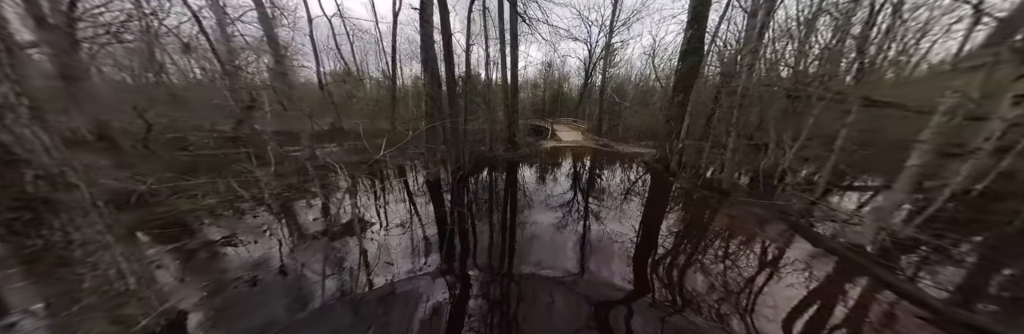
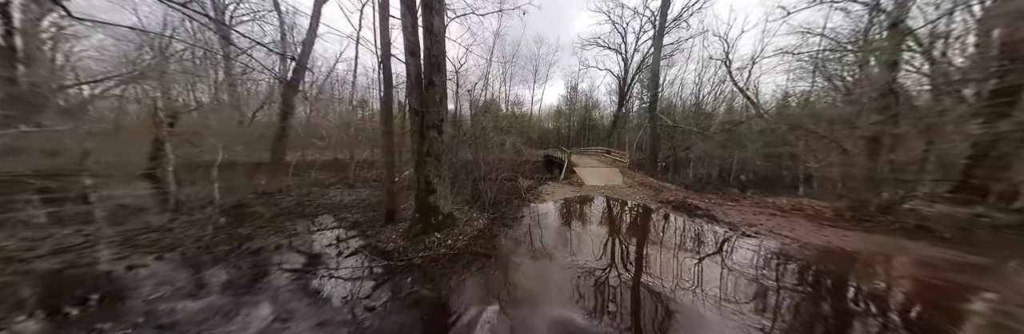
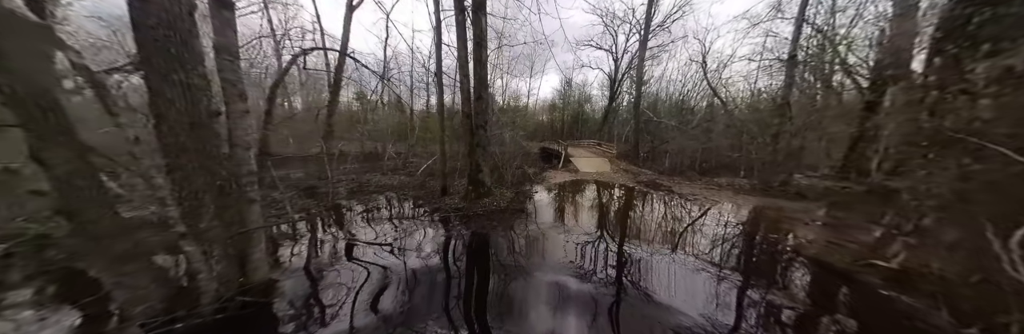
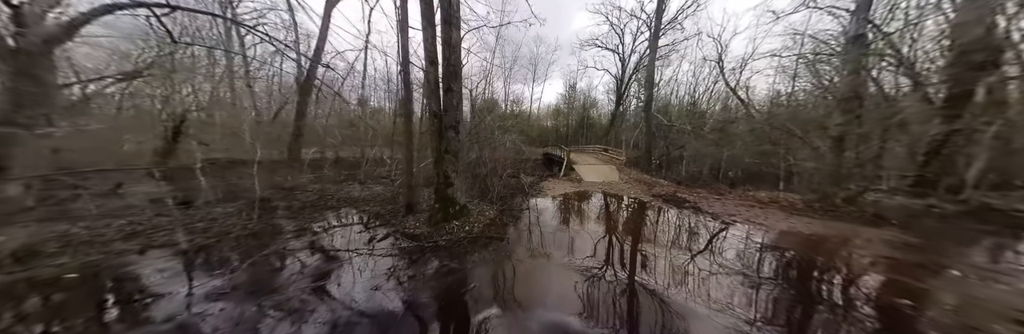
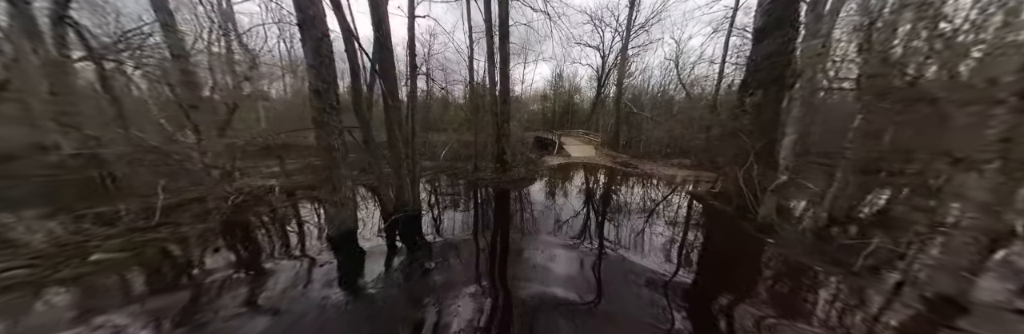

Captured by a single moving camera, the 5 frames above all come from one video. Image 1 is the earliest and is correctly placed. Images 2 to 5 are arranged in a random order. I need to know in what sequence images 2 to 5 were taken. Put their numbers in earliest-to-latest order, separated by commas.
5, 3, 4, 2
